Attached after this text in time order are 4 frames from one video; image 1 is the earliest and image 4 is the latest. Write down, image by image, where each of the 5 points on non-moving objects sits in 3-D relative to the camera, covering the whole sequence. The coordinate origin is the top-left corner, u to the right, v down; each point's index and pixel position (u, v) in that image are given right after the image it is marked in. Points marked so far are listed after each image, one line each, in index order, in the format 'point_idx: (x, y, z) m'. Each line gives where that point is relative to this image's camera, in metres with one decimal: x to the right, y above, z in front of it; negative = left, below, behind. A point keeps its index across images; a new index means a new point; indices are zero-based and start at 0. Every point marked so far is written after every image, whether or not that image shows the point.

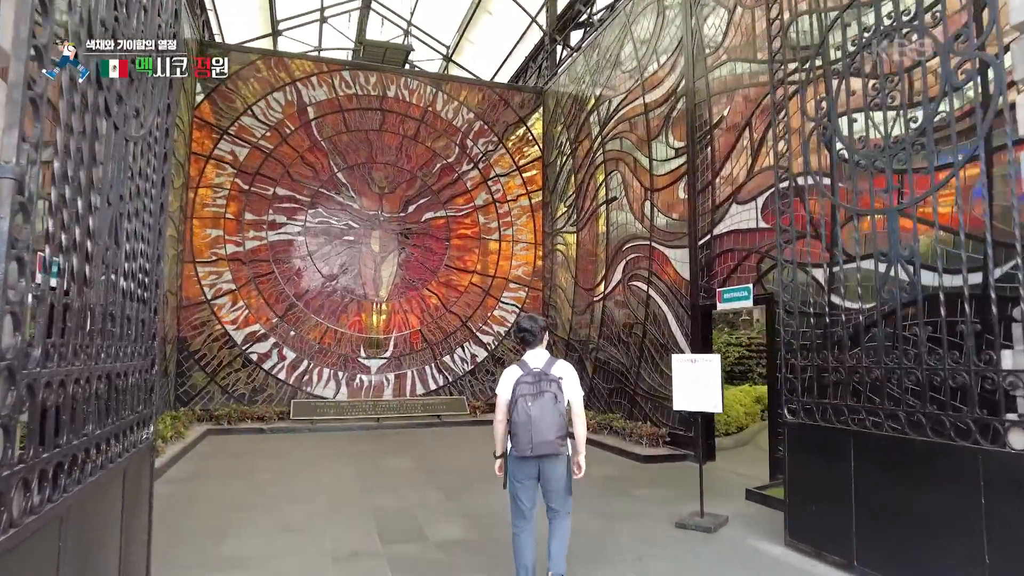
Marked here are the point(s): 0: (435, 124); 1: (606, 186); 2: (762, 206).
0: (-1.5, +3.3, +12.9) m
1: (+1.5, +1.7, +10.6) m
2: (+2.7, +0.9, +7.0) m
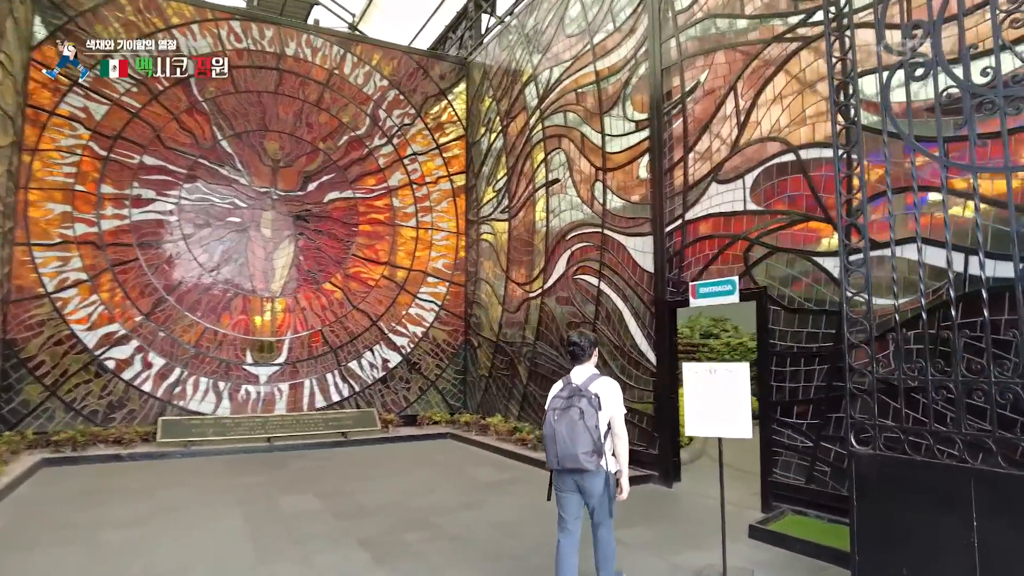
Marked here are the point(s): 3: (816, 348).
0: (-2.9, +3.4, +11.1) m
1: (+0.5, +1.7, +9.3) m
2: (+2.2, +0.9, +6.0) m
3: (+2.5, -0.5, +5.3) m
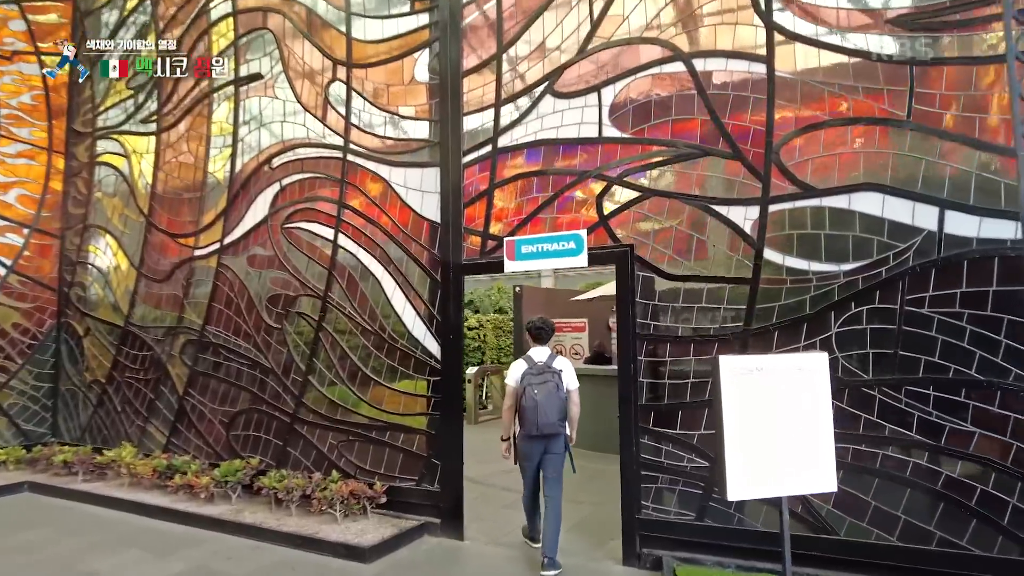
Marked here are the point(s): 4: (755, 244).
0: (-6.3, +3.9, +5.7) m
1: (-2.6, +2.2, +6.1) m
2: (+0.6, +1.2, +4.3) m
3: (+1.2, -0.3, +3.9) m
4: (+1.4, +0.3, +3.8) m
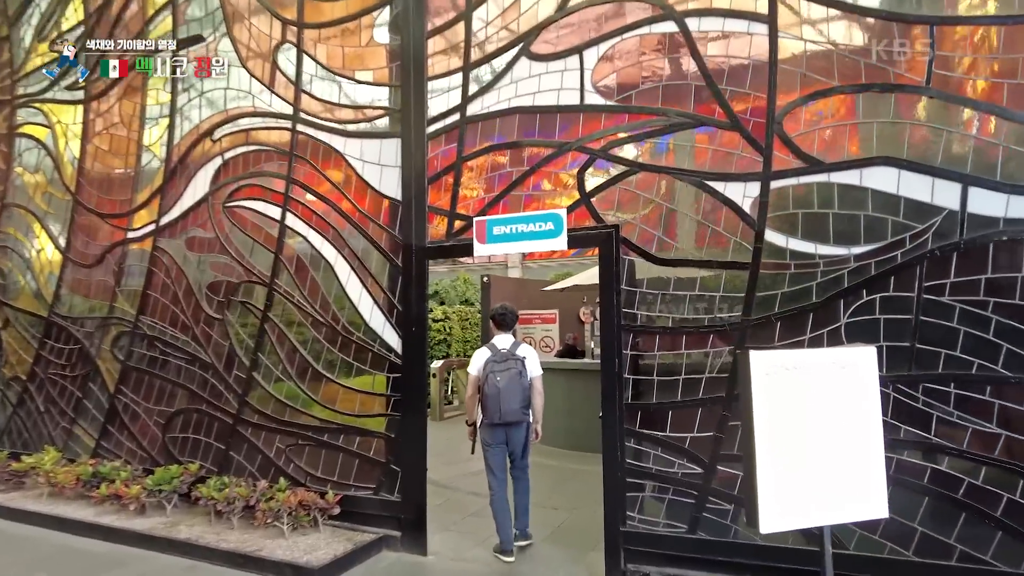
0: (-6.5, +4.1, +4.9) m
1: (-2.8, +2.3, +5.5) m
2: (+0.5, +1.3, +3.8) m
3: (+1.0, -0.2, +3.5) m
4: (+1.3, +0.3, +3.4) m
